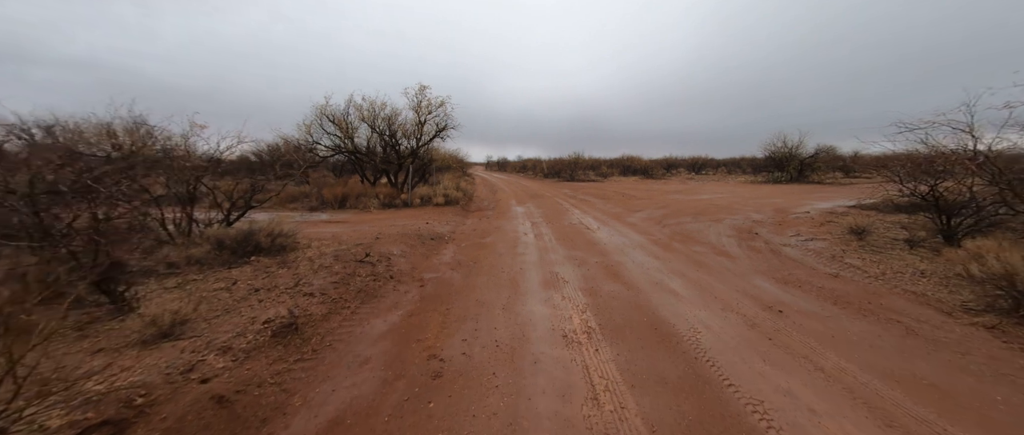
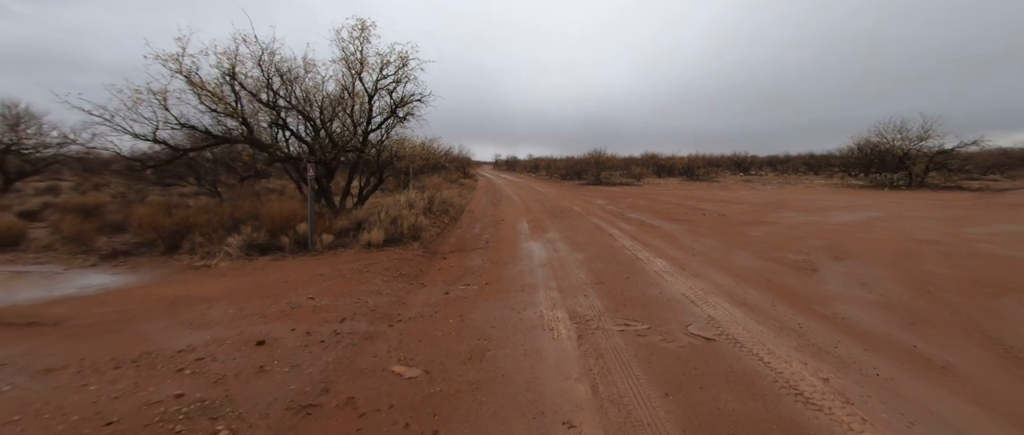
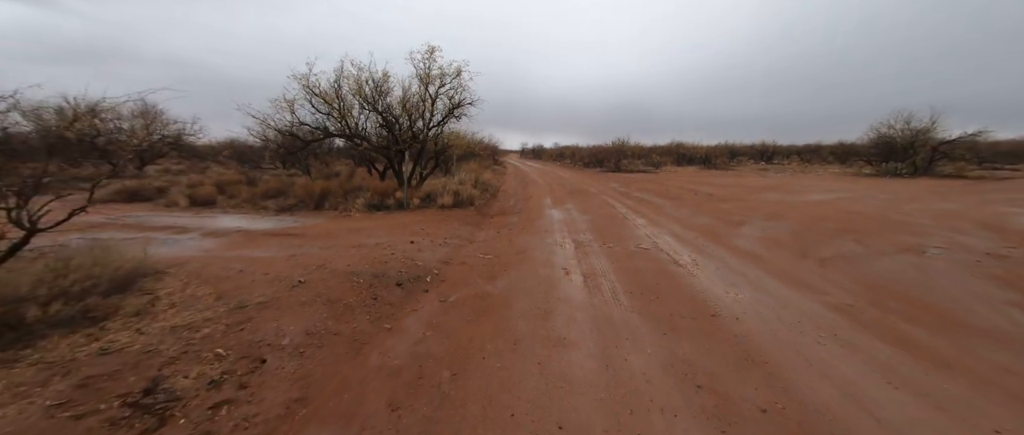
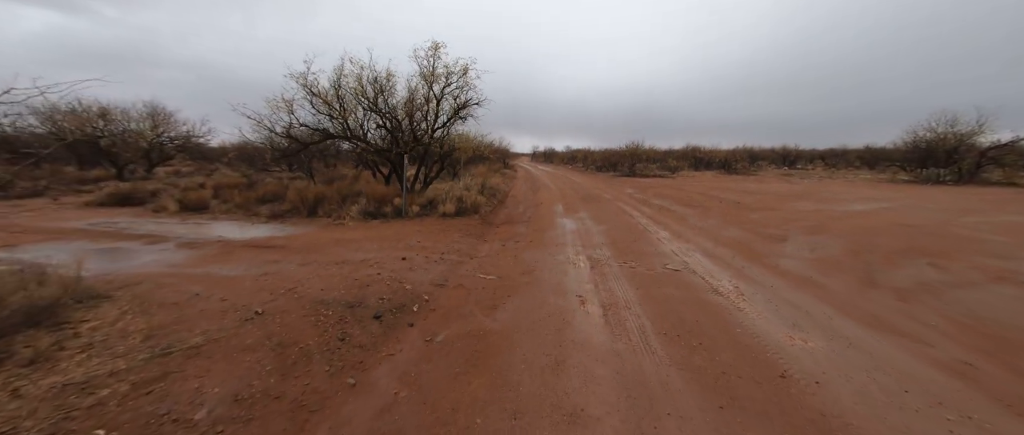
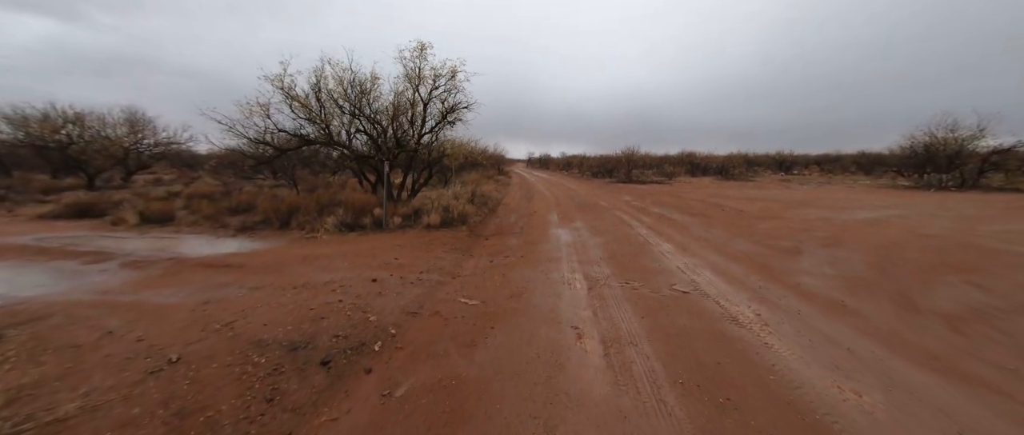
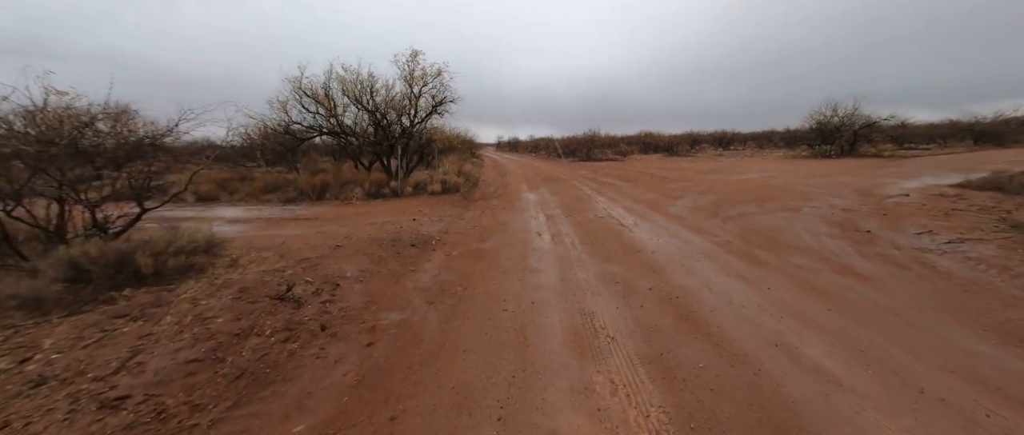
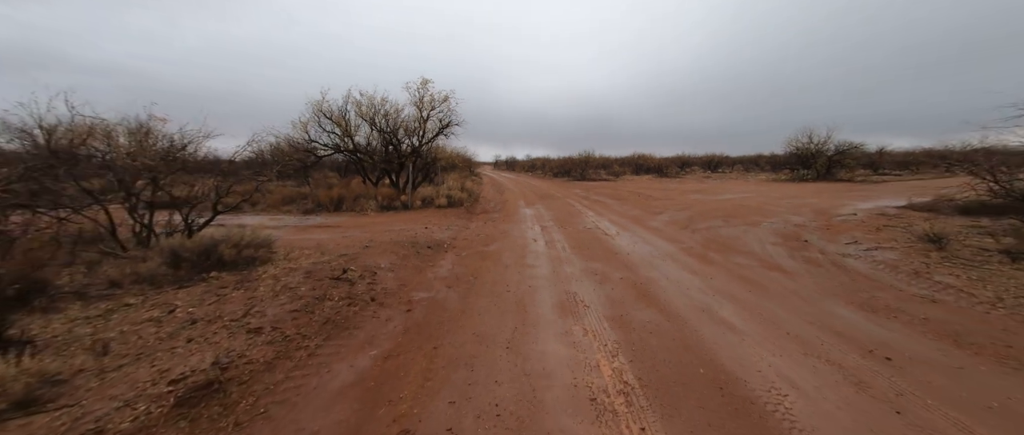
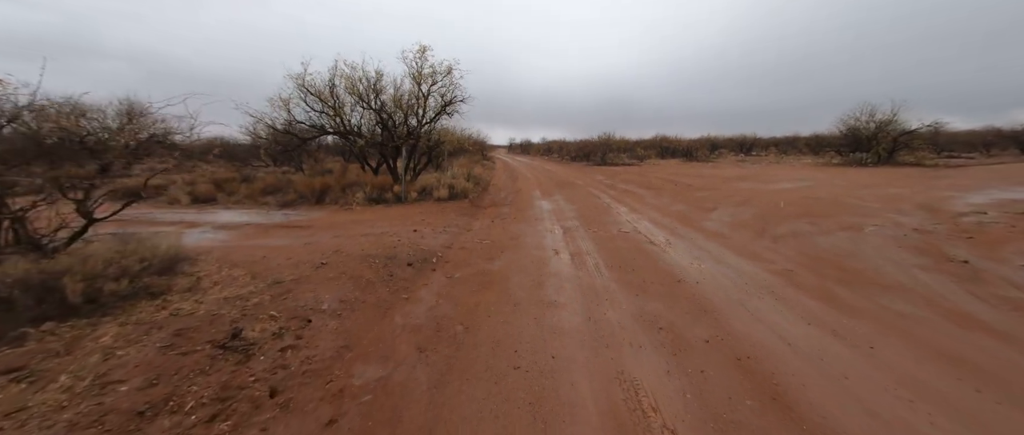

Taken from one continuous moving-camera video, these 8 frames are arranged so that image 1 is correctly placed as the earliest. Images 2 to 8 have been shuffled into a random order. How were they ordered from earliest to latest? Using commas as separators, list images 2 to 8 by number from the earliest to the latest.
7, 6, 8, 3, 4, 5, 2
